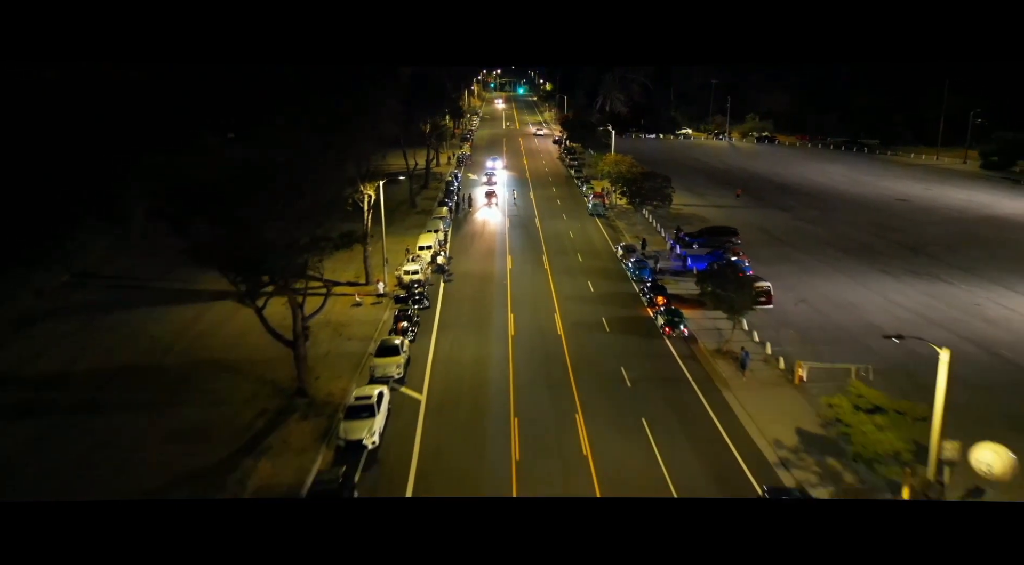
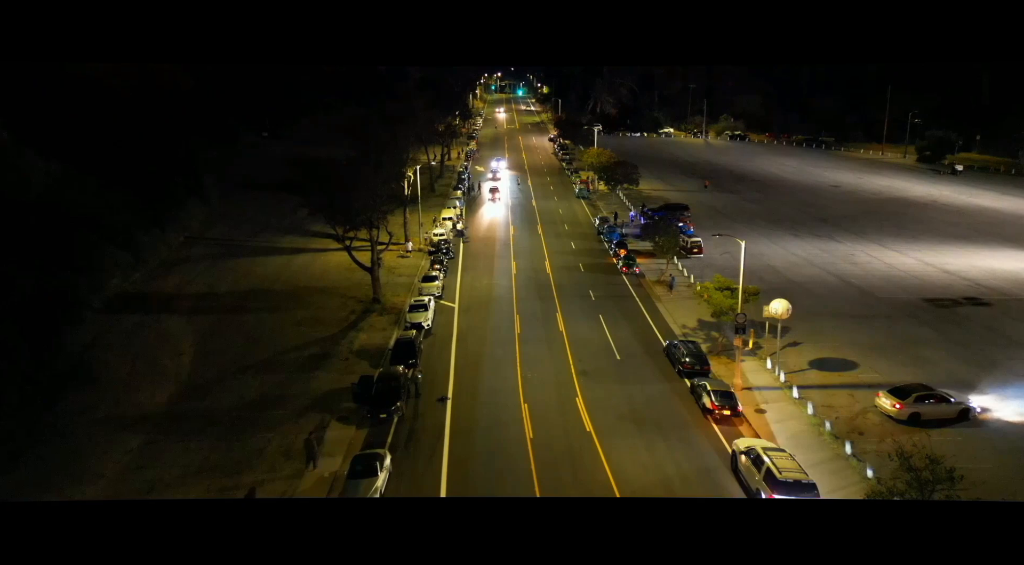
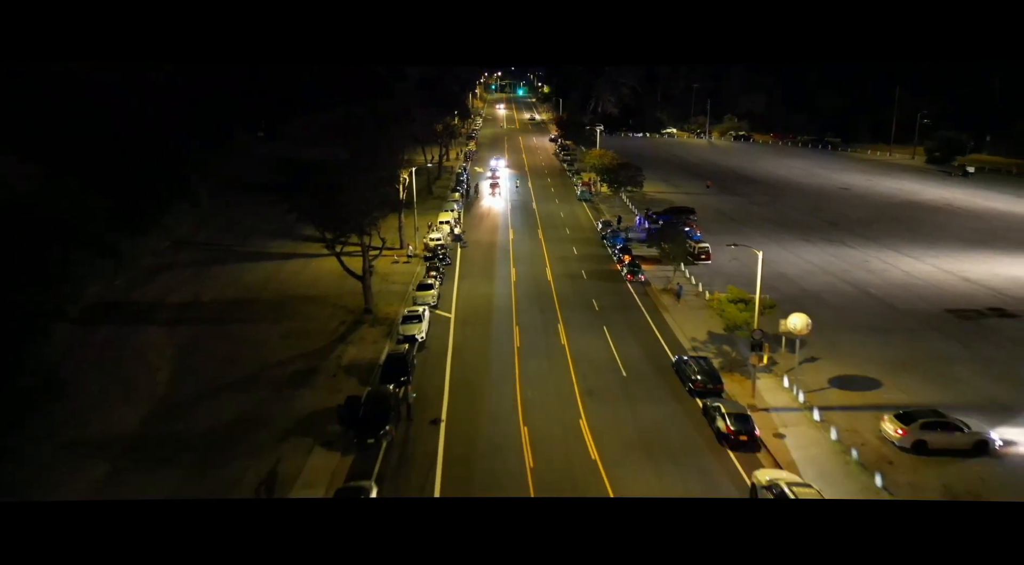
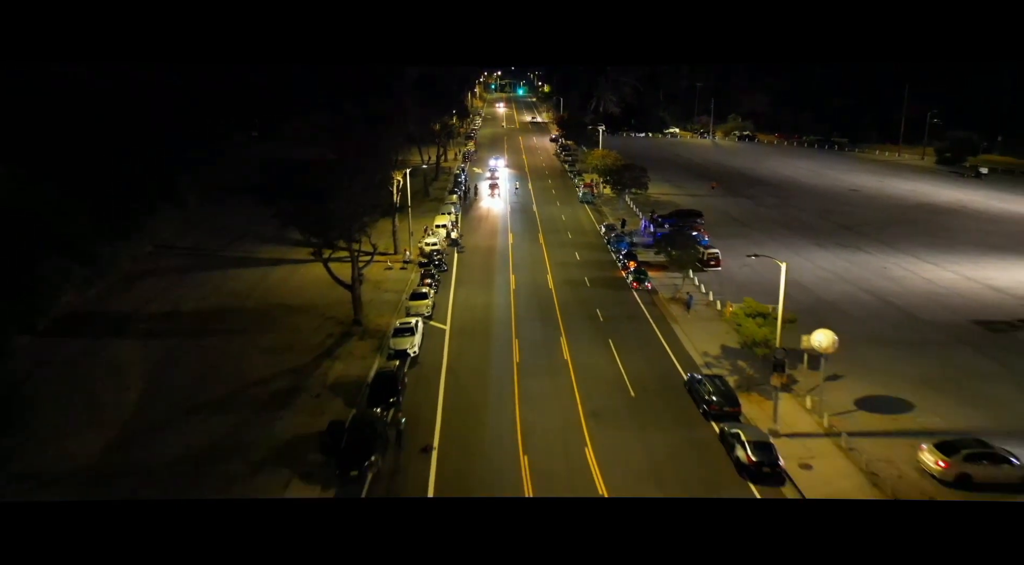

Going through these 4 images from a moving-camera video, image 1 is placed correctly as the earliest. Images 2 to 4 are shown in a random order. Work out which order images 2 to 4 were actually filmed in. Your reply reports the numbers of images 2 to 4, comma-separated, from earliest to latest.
4, 3, 2
